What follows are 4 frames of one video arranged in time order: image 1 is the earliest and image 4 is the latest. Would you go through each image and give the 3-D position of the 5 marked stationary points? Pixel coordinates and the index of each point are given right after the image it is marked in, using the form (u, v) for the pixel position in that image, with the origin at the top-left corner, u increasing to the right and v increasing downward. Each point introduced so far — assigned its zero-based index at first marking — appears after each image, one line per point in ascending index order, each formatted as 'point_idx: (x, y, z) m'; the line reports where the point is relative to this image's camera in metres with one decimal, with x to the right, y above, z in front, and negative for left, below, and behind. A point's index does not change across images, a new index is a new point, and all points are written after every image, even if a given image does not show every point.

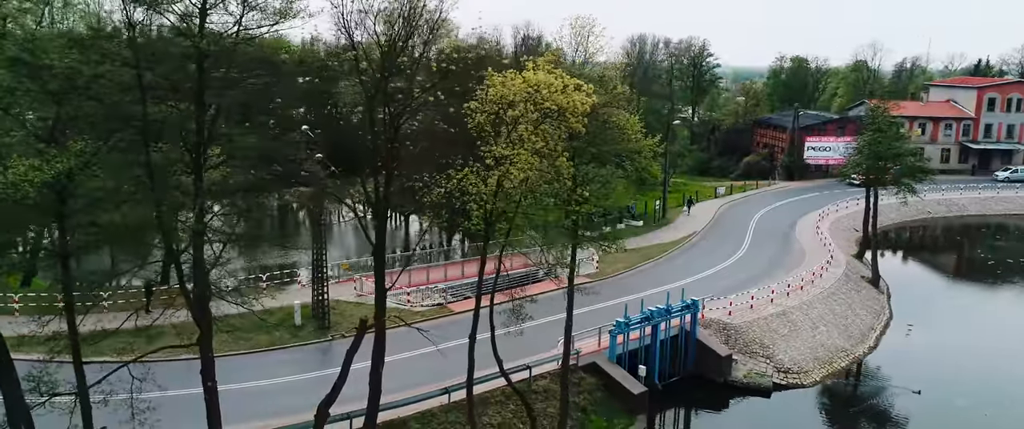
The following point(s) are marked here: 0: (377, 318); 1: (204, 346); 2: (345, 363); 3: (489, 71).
0: (-3.0, -2.4, +18.0) m
1: (-6.0, -2.6, +15.3) m
2: (-3.4, -3.0, +15.6) m
3: (-0.5, +3.4, +17.9) m
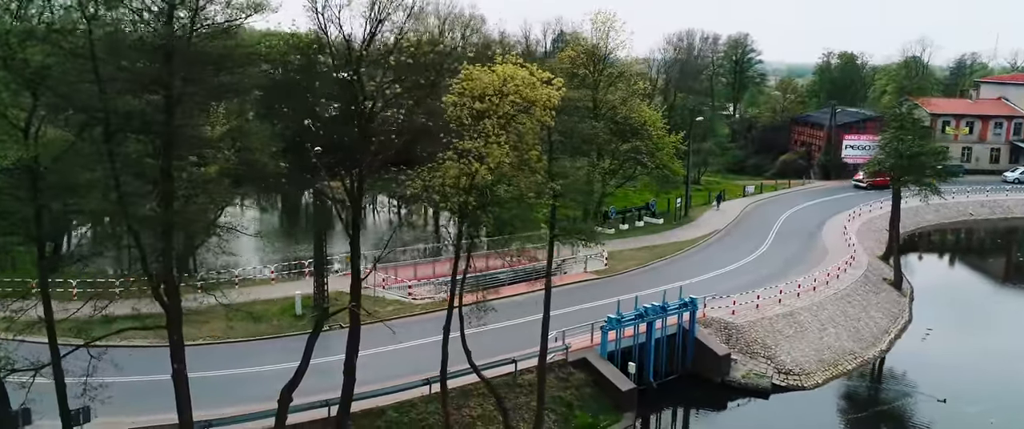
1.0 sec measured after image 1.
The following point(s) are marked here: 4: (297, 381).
0: (-3.8, -2.3, +18.3) m
1: (-6.9, -2.4, +15.8) m
2: (-4.2, -2.8, +16.0) m
3: (-1.1, +3.5, +18.0) m
4: (-4.4, -3.4, +15.9) m
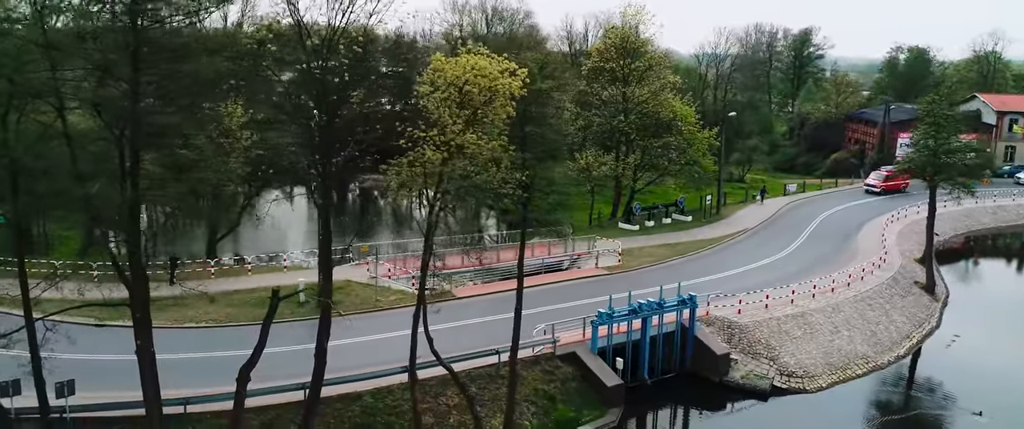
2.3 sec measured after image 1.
0: (-4.6, -2.0, +18.7) m
1: (-8.0, -2.0, +16.5) m
2: (-5.3, -2.5, +16.5) m
3: (-1.9, +3.8, +18.2) m
4: (-5.5, -3.2, +16.4) m
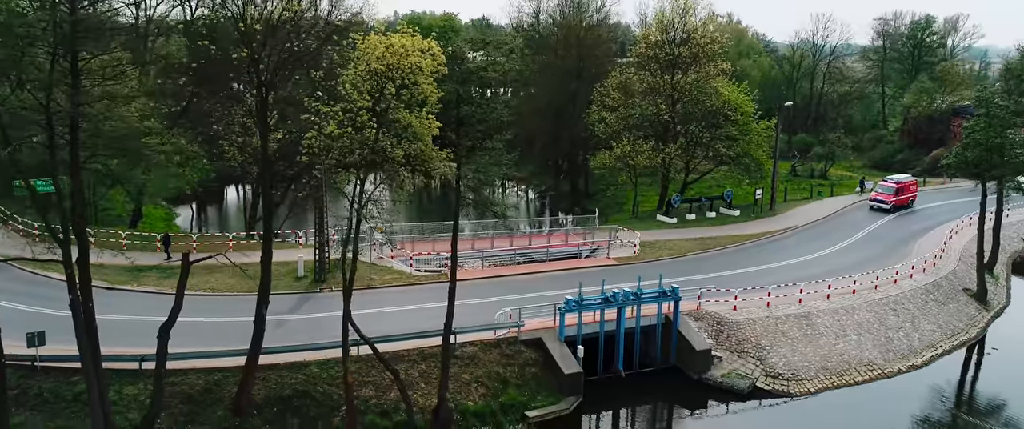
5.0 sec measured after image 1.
0: (-6.6, -1.3, +19.7) m
1: (-10.3, -1.3, +18.0) m
2: (-7.6, -1.9, +17.6) m
3: (-3.8, +4.4, +18.6) m
4: (-7.9, -2.5, +17.6) m
